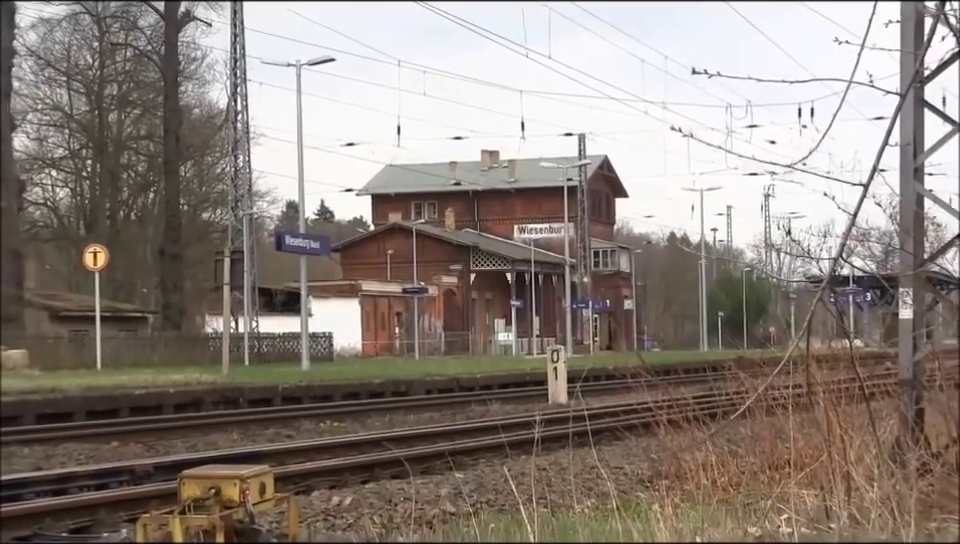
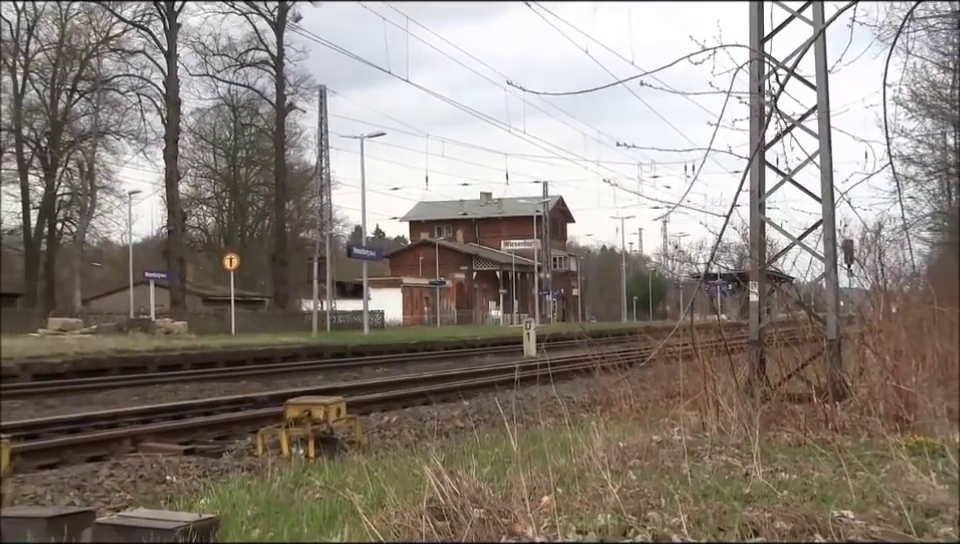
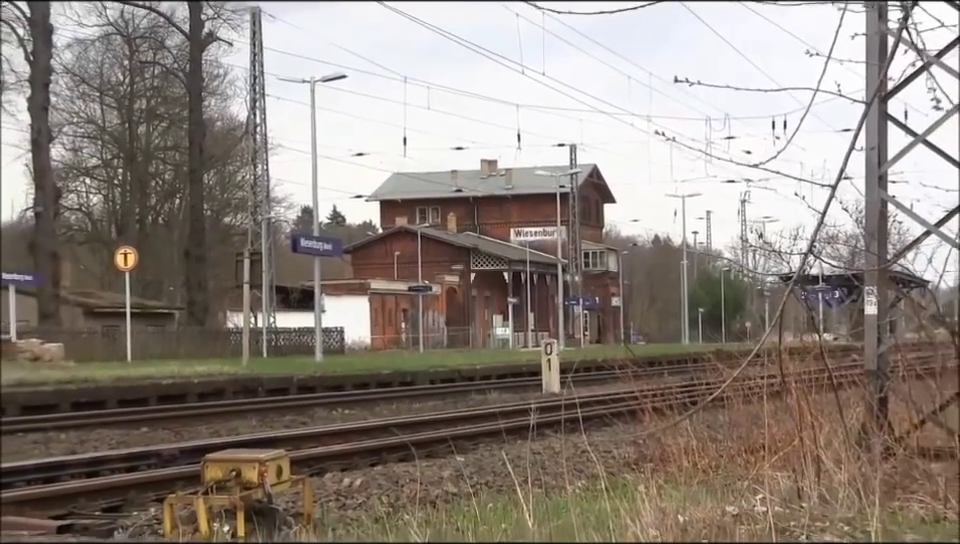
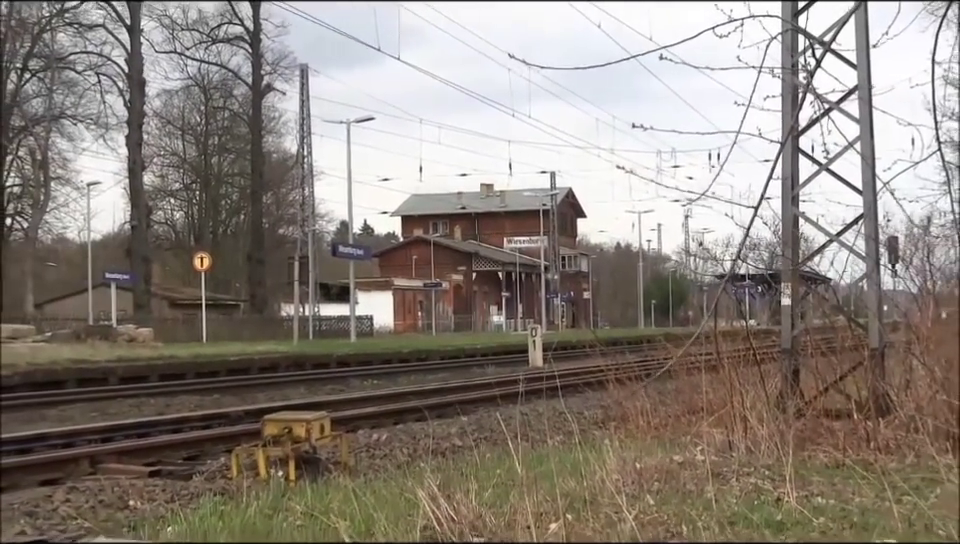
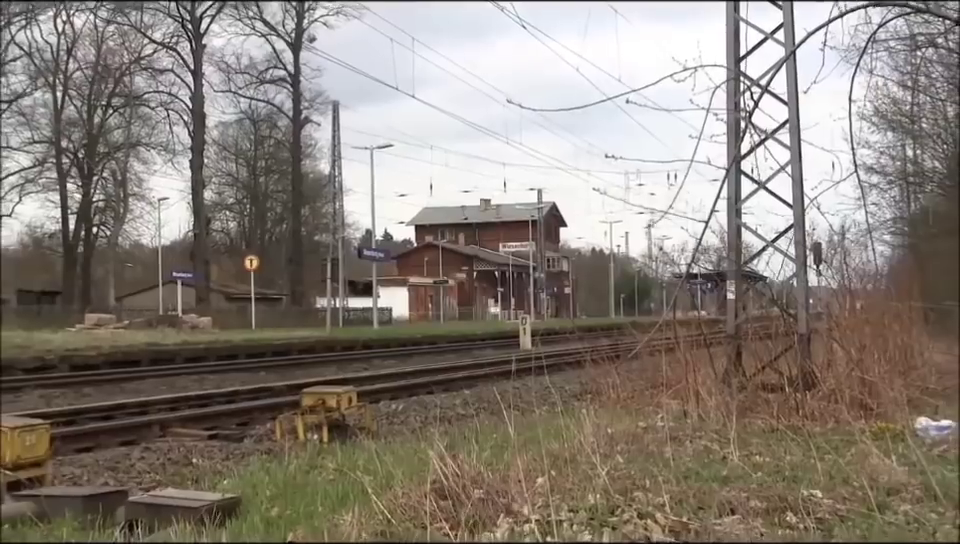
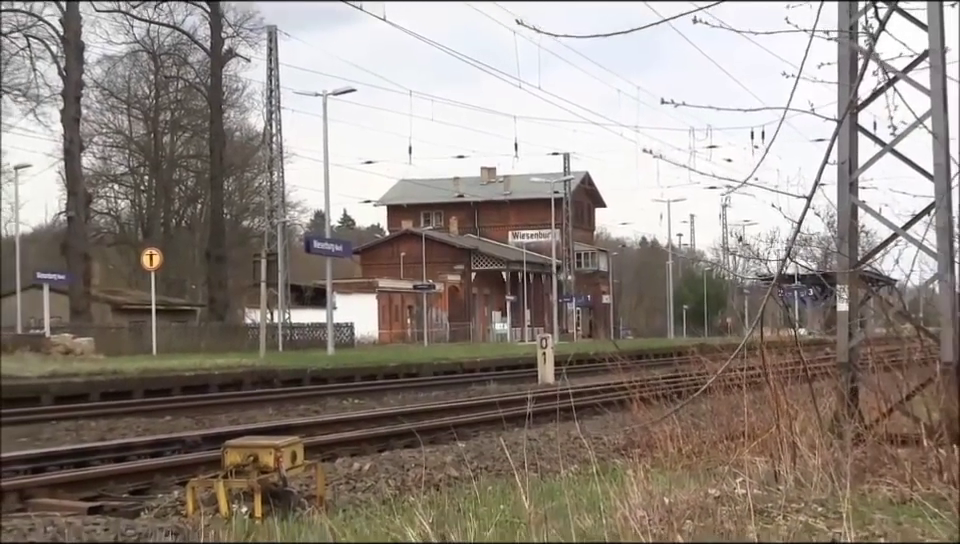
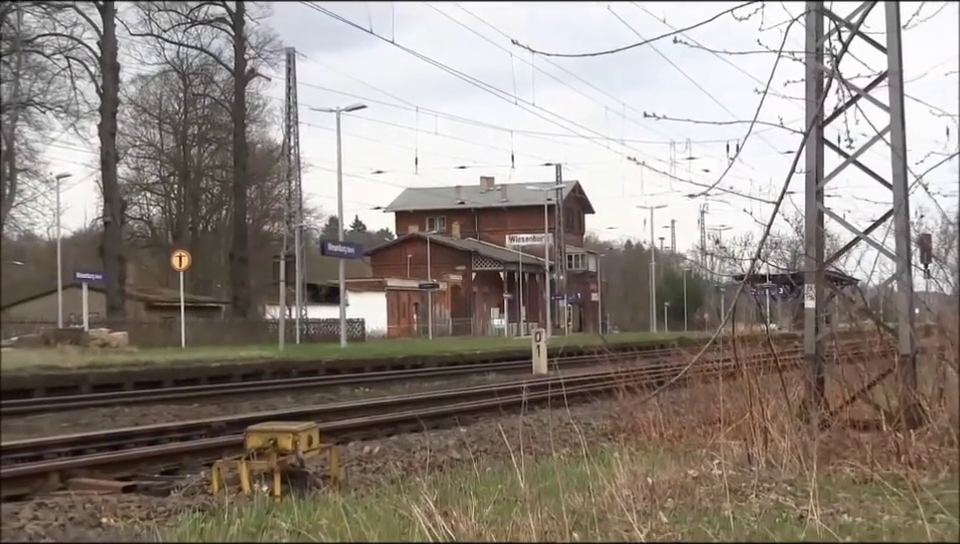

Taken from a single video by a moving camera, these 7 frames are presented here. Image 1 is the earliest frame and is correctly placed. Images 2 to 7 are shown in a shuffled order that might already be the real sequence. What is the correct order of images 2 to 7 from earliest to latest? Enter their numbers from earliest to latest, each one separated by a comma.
3, 6, 7, 4, 2, 5
